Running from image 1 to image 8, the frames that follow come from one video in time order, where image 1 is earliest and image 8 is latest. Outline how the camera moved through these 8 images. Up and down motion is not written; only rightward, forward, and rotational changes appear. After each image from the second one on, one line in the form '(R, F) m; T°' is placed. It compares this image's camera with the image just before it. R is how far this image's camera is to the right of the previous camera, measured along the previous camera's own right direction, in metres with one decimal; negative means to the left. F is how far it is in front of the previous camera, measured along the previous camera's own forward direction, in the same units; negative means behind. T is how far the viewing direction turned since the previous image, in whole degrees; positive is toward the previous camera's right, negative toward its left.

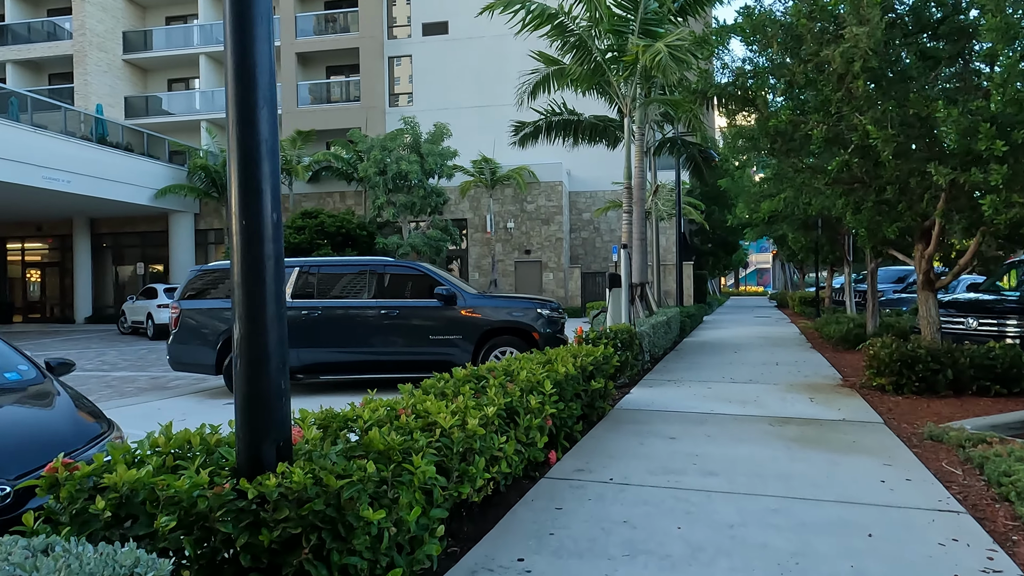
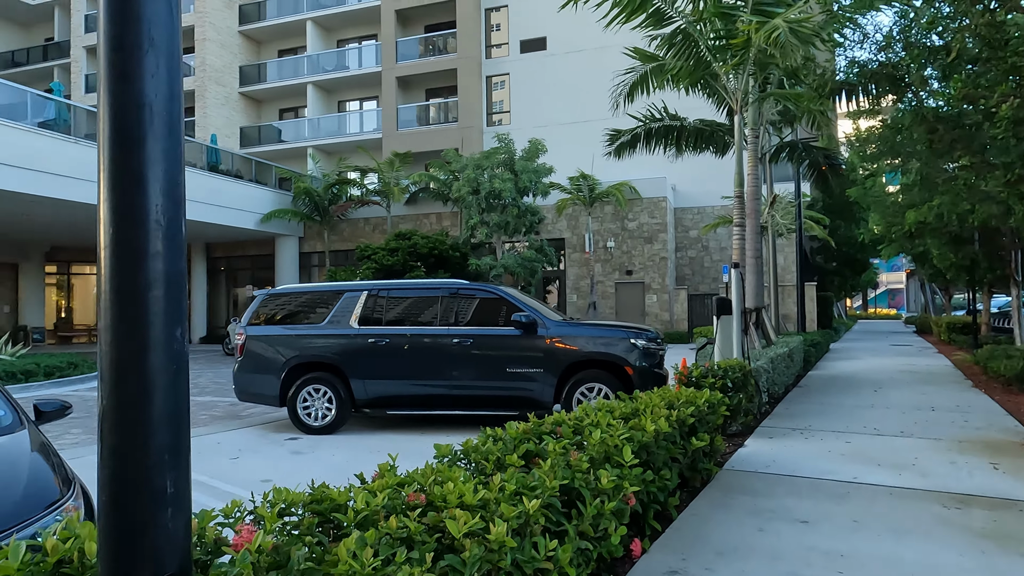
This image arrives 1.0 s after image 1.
(+0.2, +1.0) m; -9°
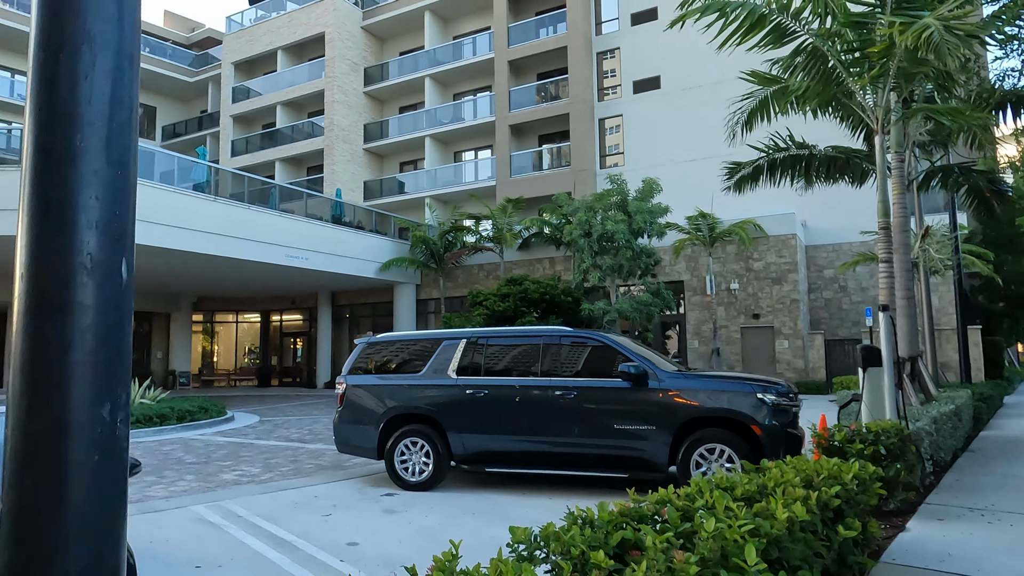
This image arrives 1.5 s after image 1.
(+0.1, +0.5) m; -10°
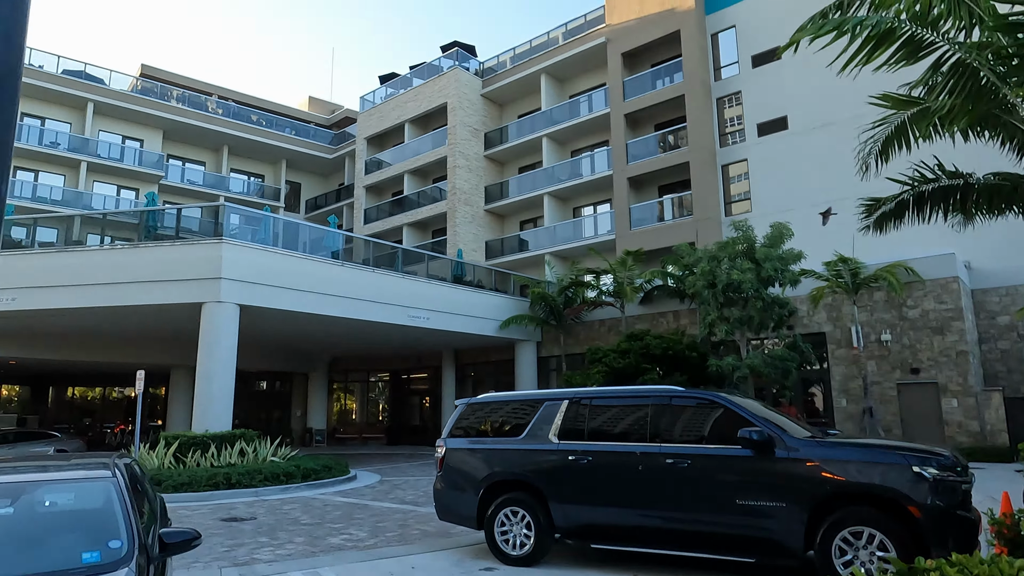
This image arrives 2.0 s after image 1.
(+0.3, +0.4) m; -11°
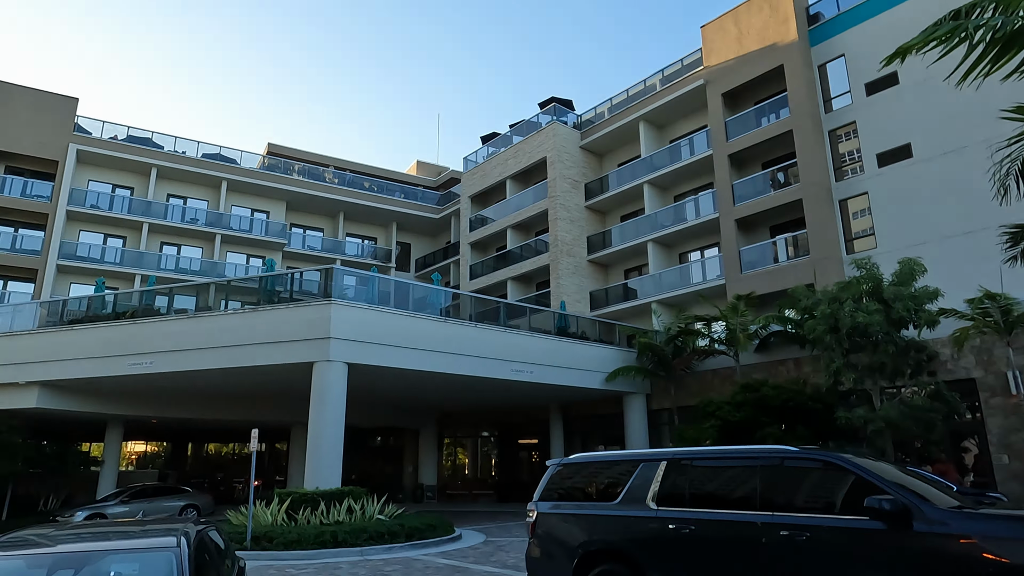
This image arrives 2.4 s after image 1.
(+0.2, +0.3) m; -9°
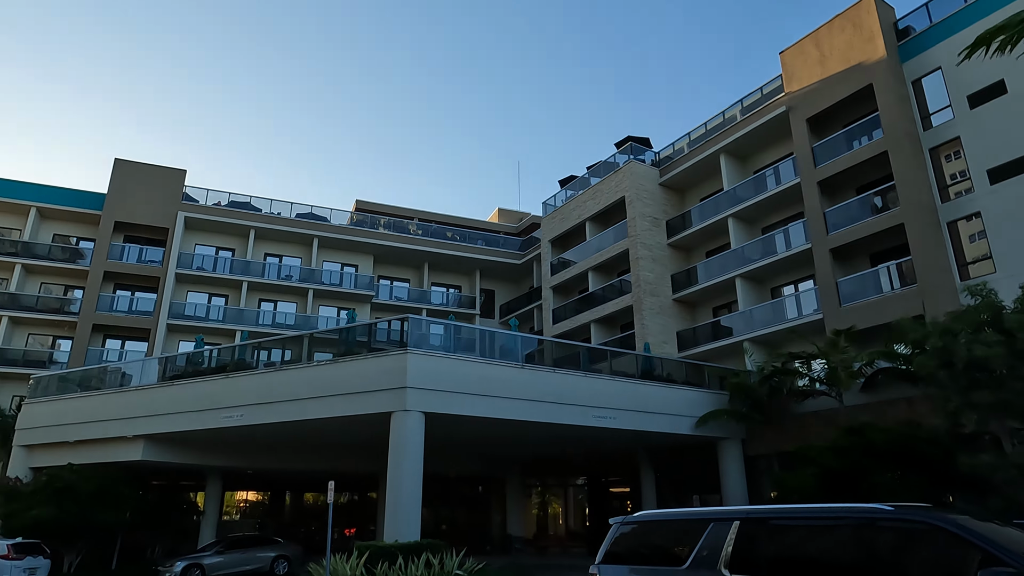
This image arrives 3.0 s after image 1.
(+0.4, +0.4) m; -8°
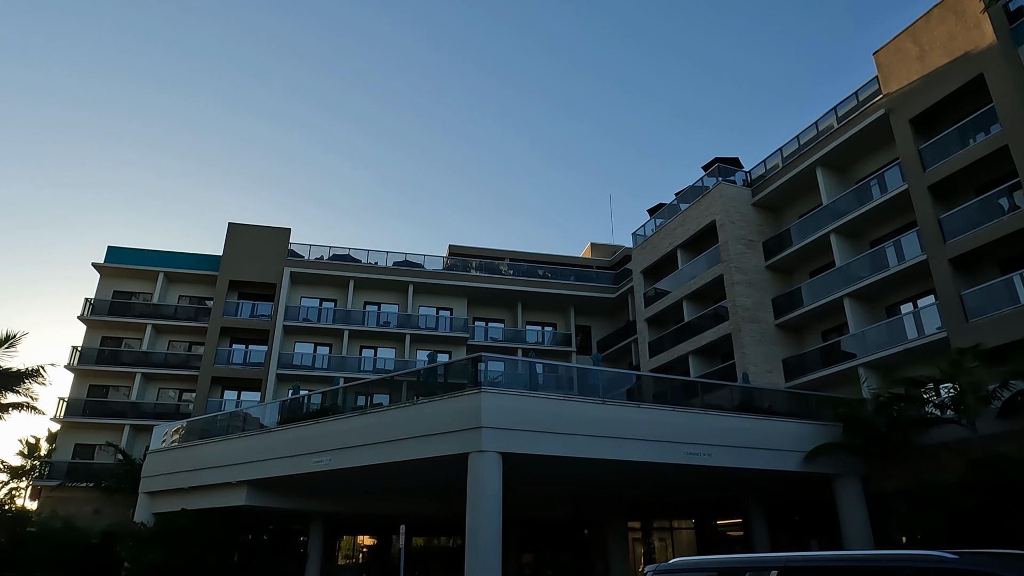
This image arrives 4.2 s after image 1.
(+0.9, +0.4) m; -9°
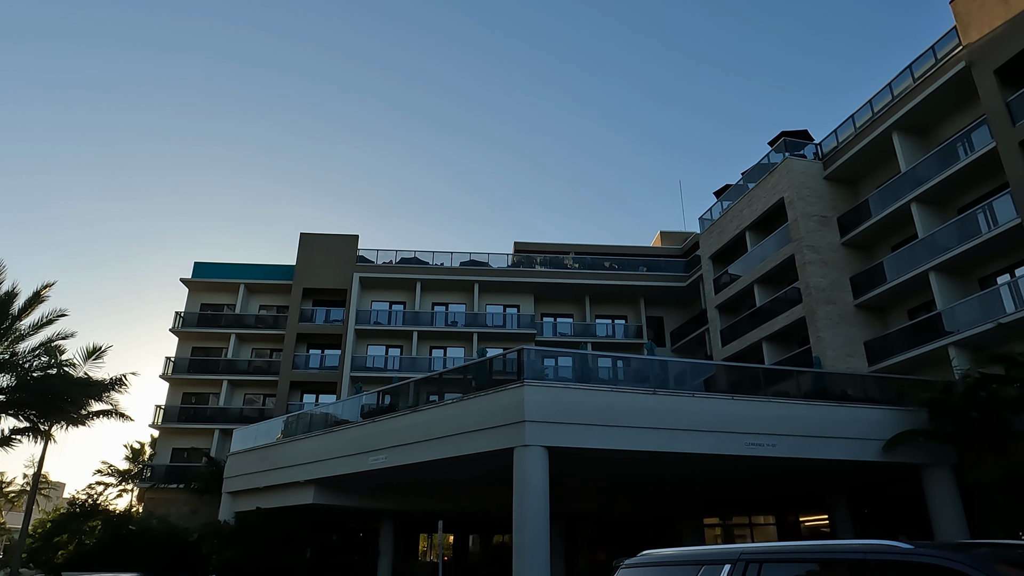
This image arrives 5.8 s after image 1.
(+1.1, +0.4) m; -7°
